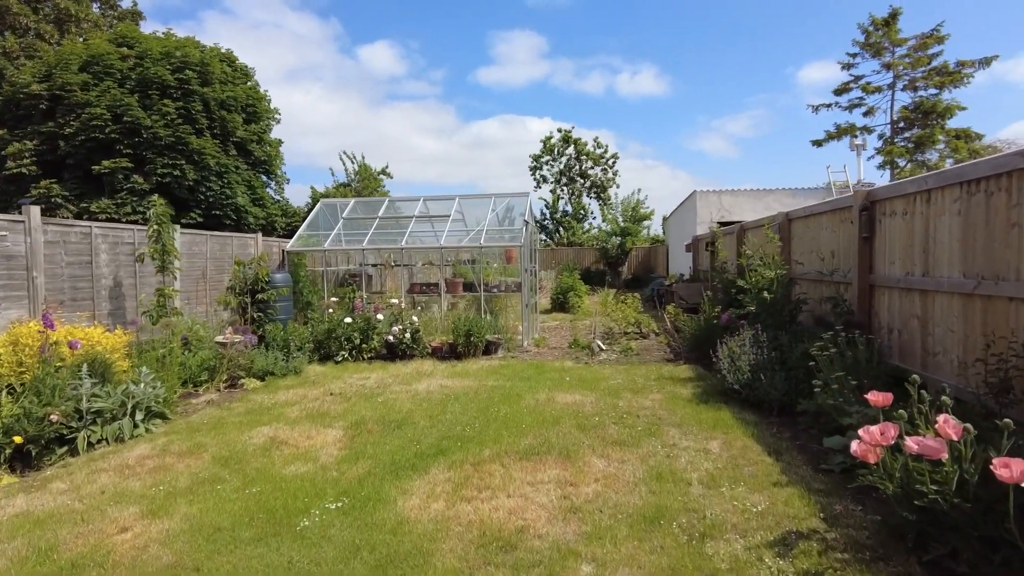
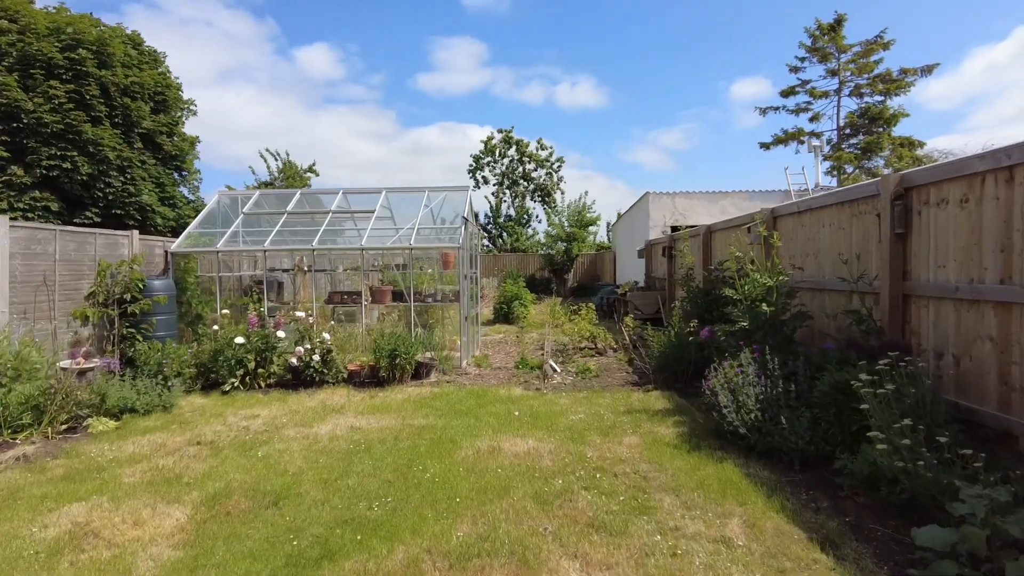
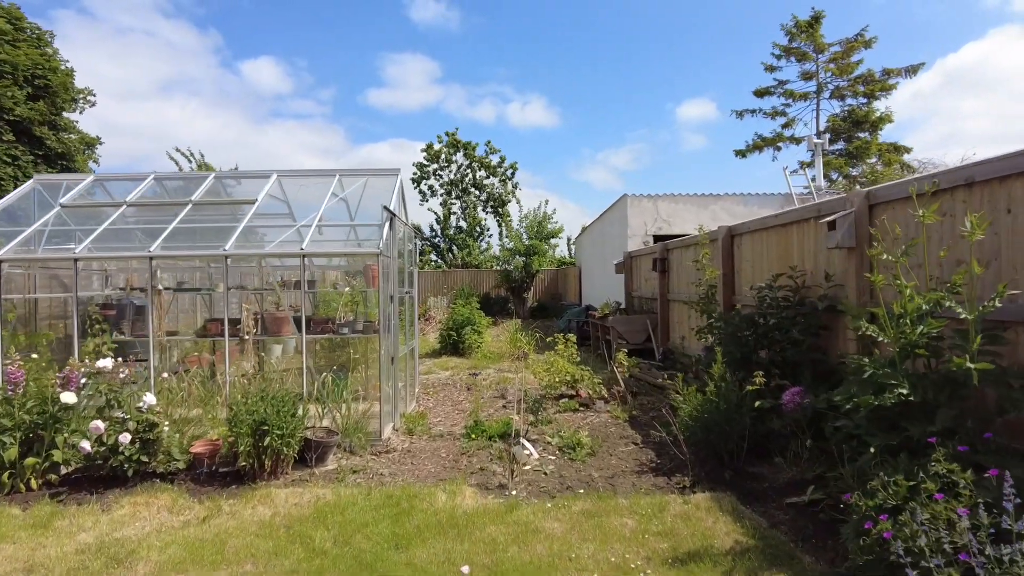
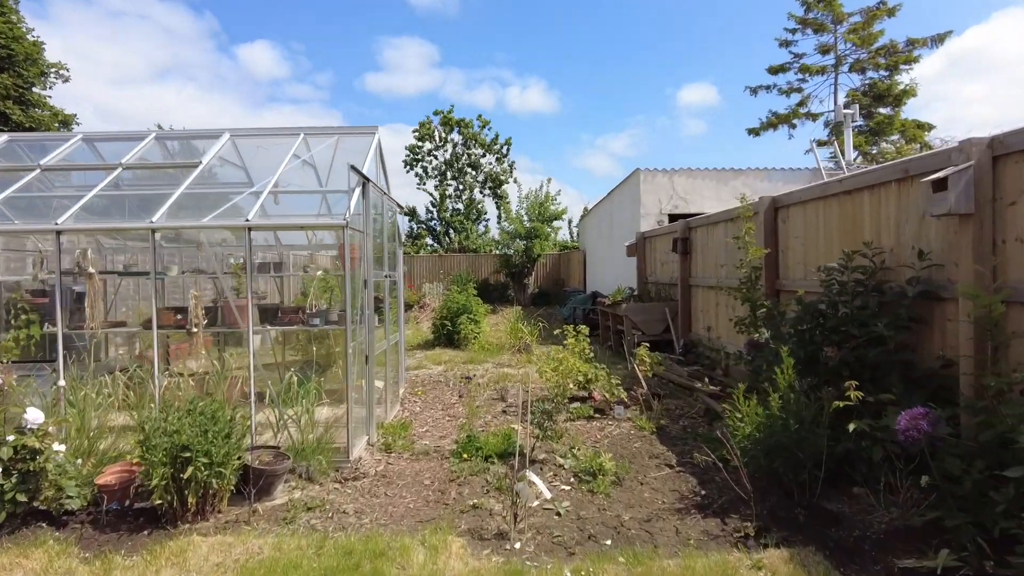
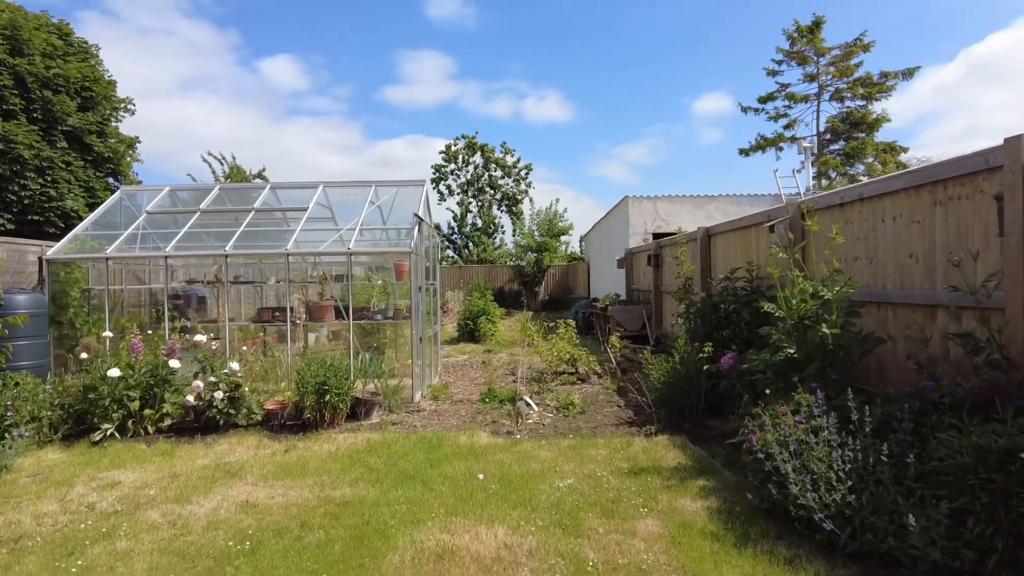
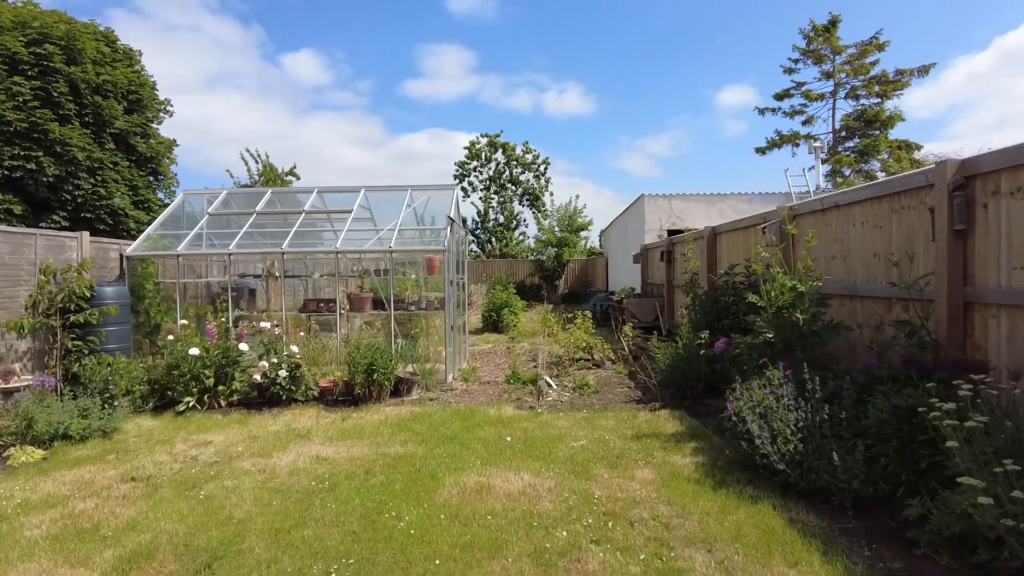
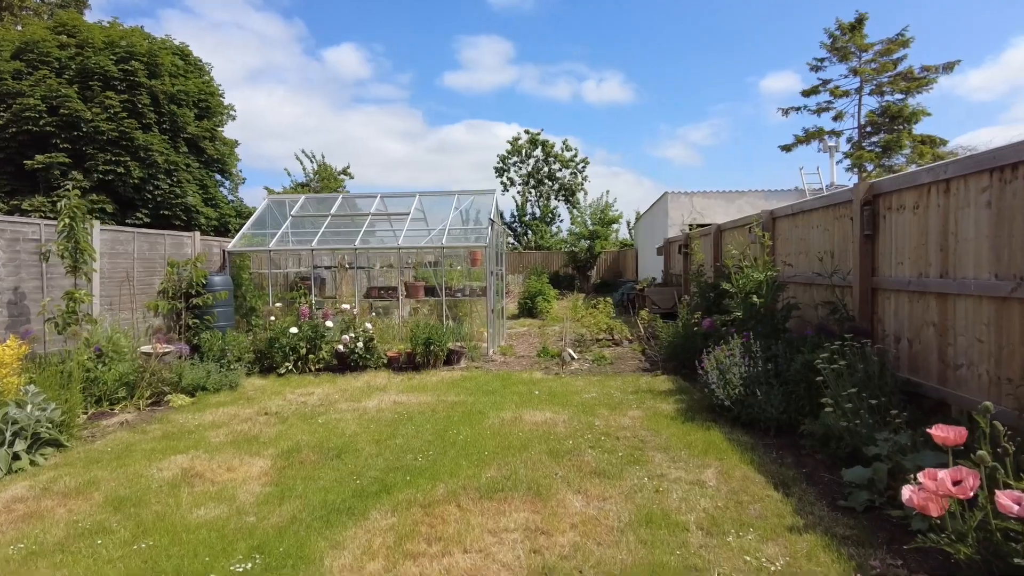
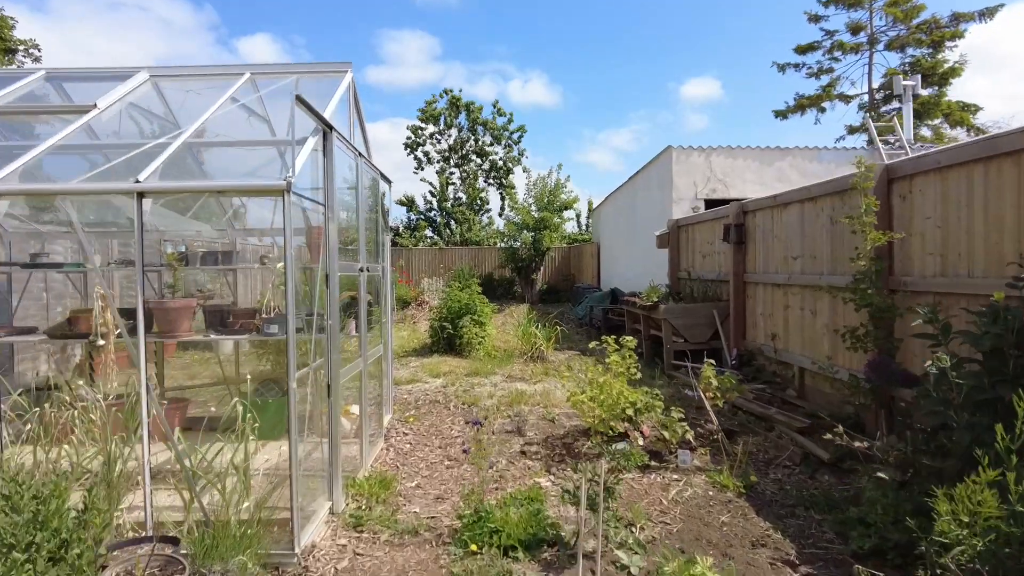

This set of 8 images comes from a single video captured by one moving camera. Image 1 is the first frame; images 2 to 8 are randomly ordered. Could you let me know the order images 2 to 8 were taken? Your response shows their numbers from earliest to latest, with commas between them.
7, 2, 6, 5, 3, 4, 8
